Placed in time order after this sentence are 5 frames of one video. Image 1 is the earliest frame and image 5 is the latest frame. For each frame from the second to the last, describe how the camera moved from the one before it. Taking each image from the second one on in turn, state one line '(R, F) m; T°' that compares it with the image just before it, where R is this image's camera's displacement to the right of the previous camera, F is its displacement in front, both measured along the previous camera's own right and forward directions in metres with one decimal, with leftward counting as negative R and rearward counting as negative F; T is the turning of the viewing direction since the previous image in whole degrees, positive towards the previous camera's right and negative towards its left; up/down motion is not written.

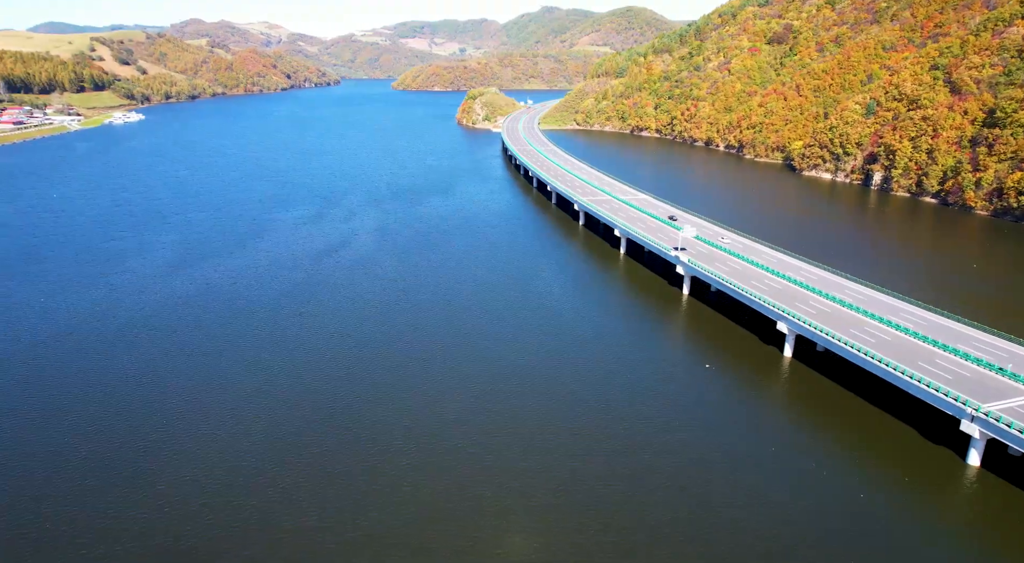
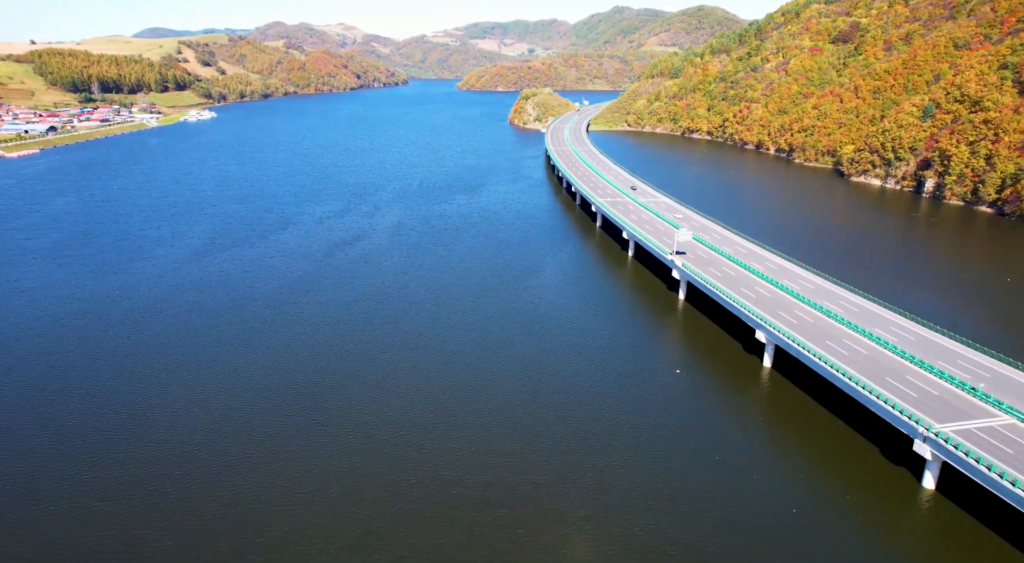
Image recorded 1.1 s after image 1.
(+10.6, -0.6) m; -6°
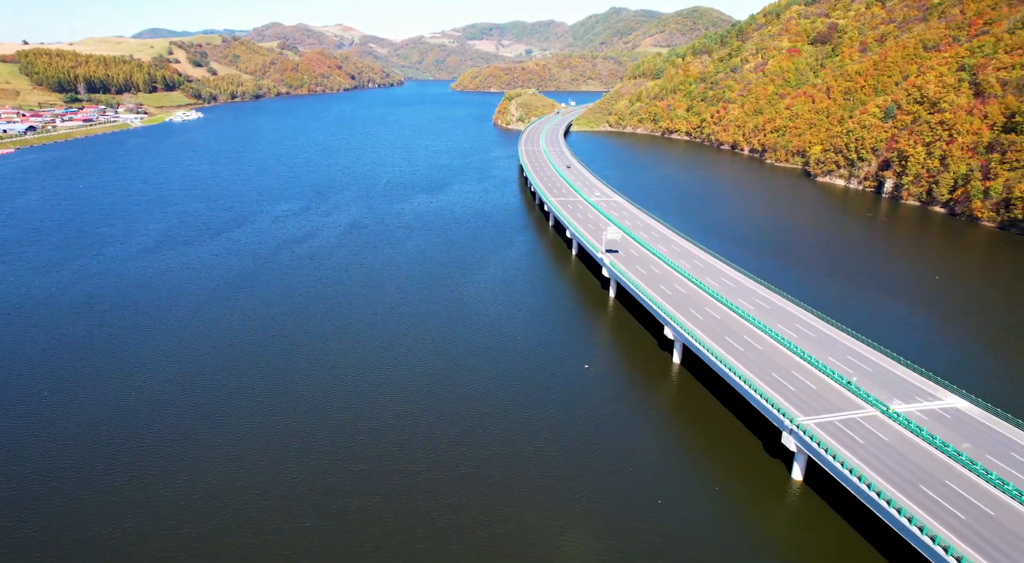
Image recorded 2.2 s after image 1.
(+10.1, -1.6) m; -1°
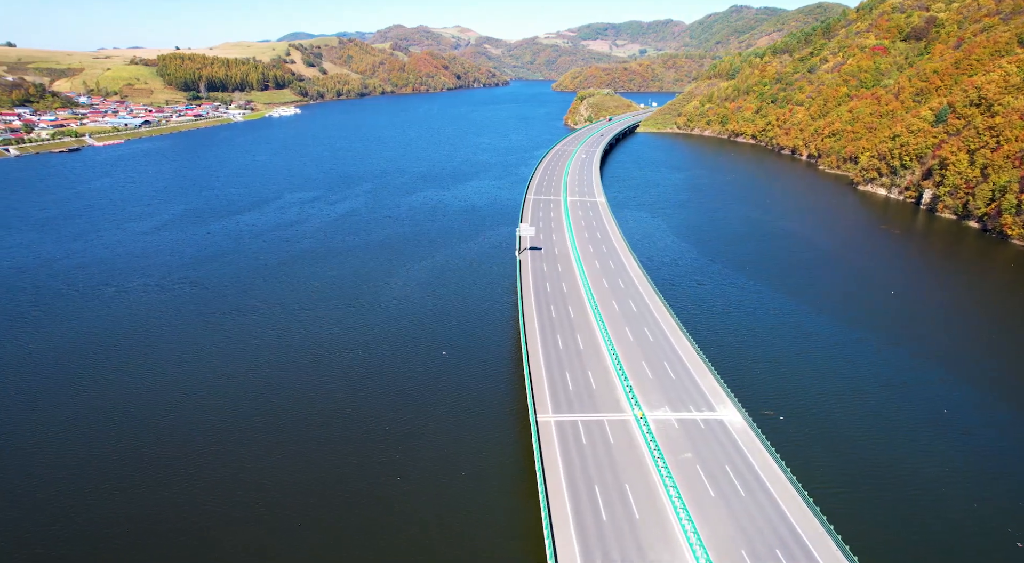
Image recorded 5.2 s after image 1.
(+29.2, -0.1) m; -12°
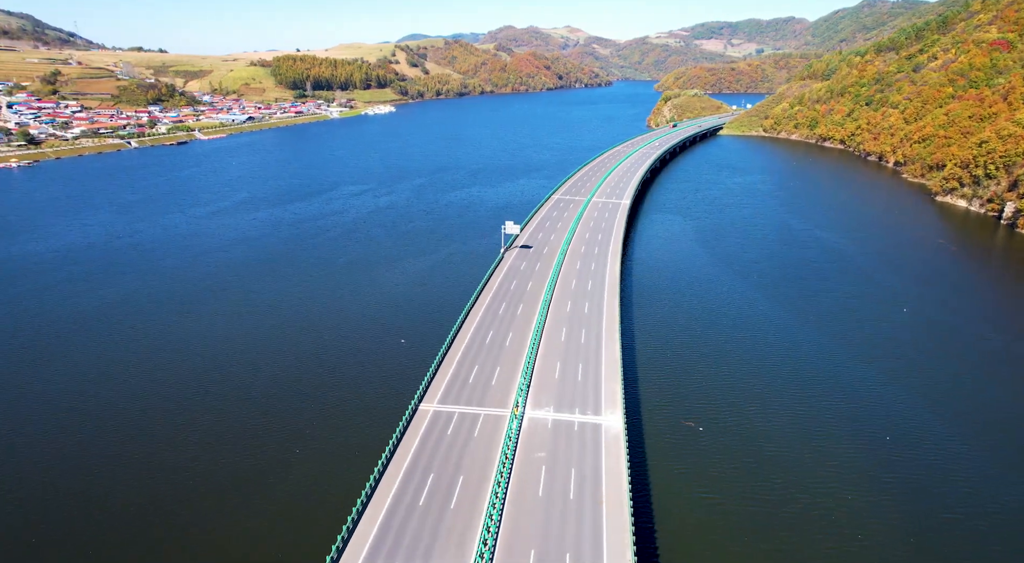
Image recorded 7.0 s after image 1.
(+17.9, +1.2) m; -10°
